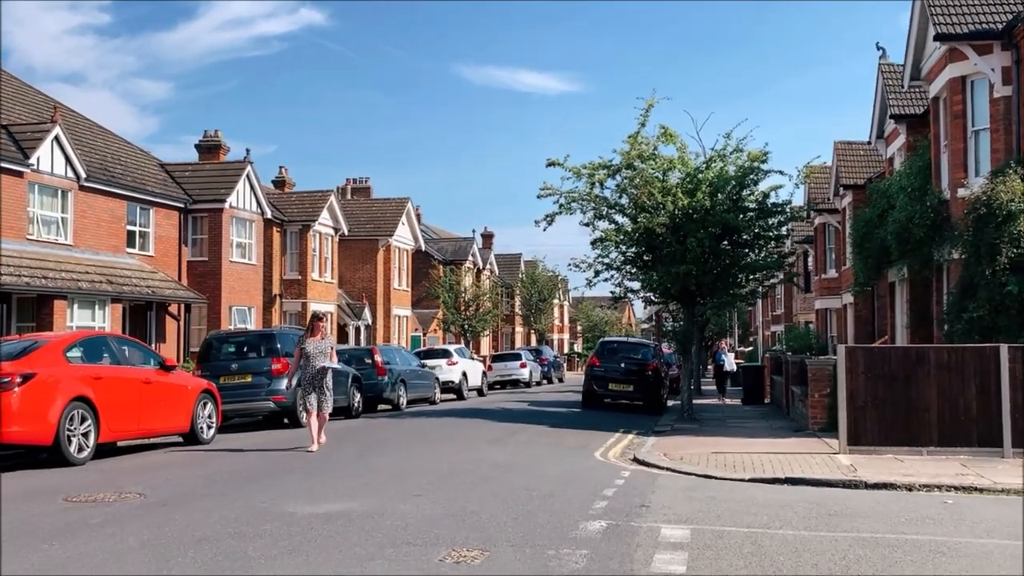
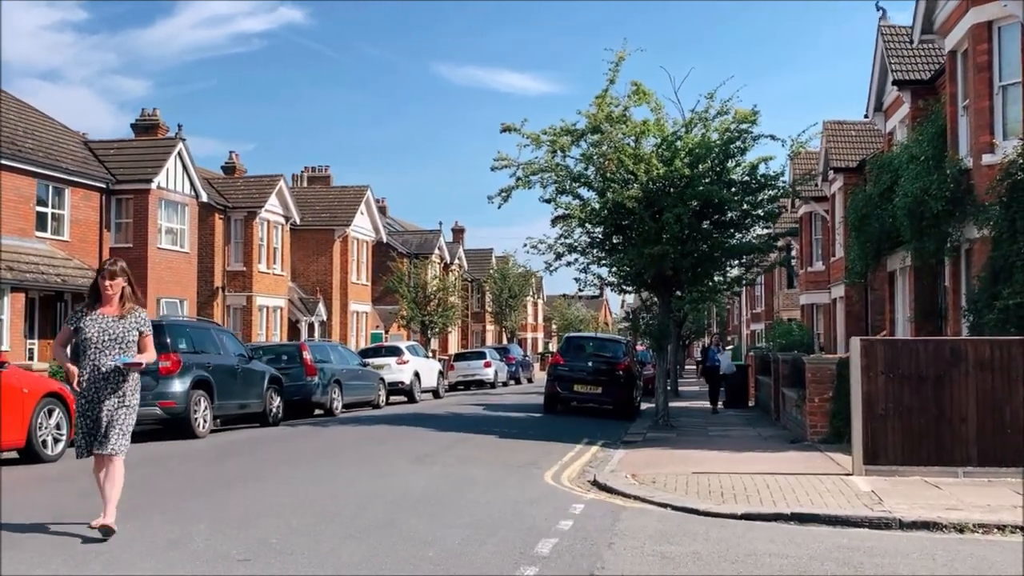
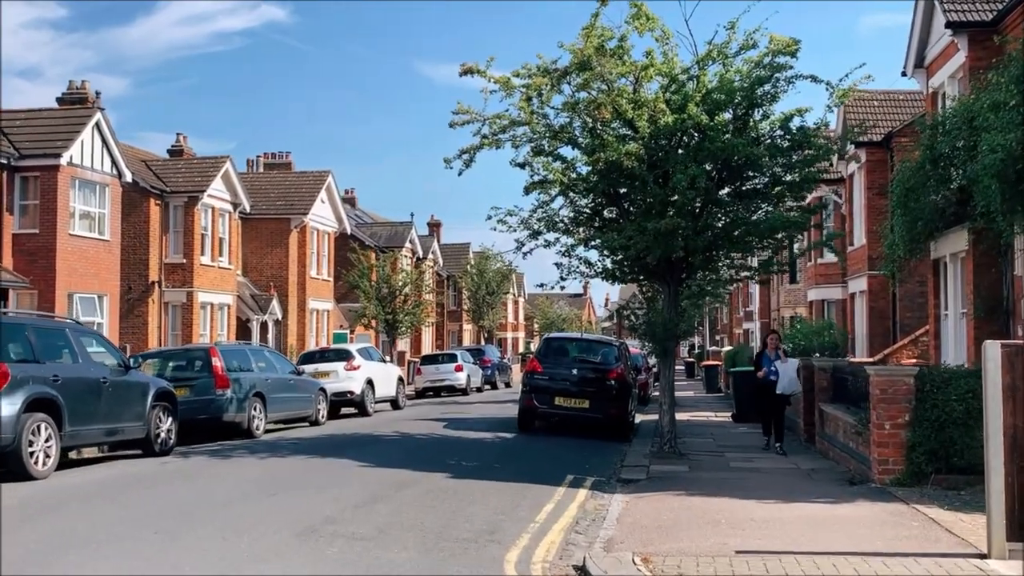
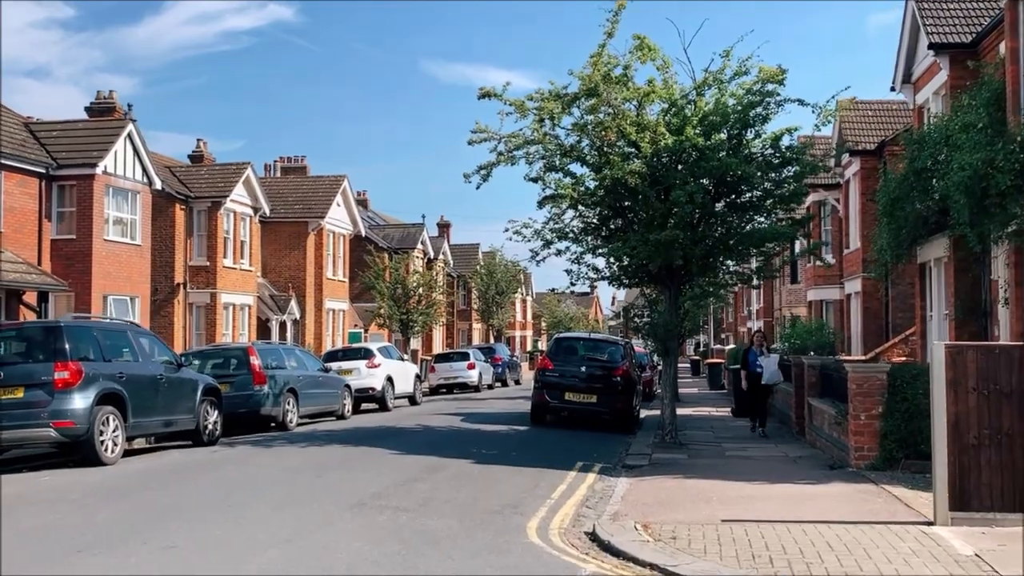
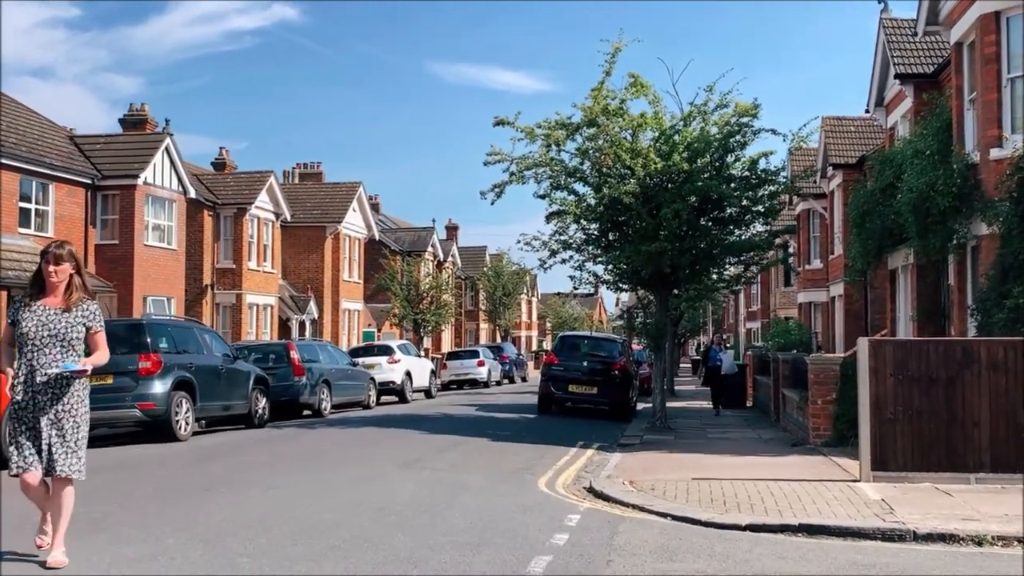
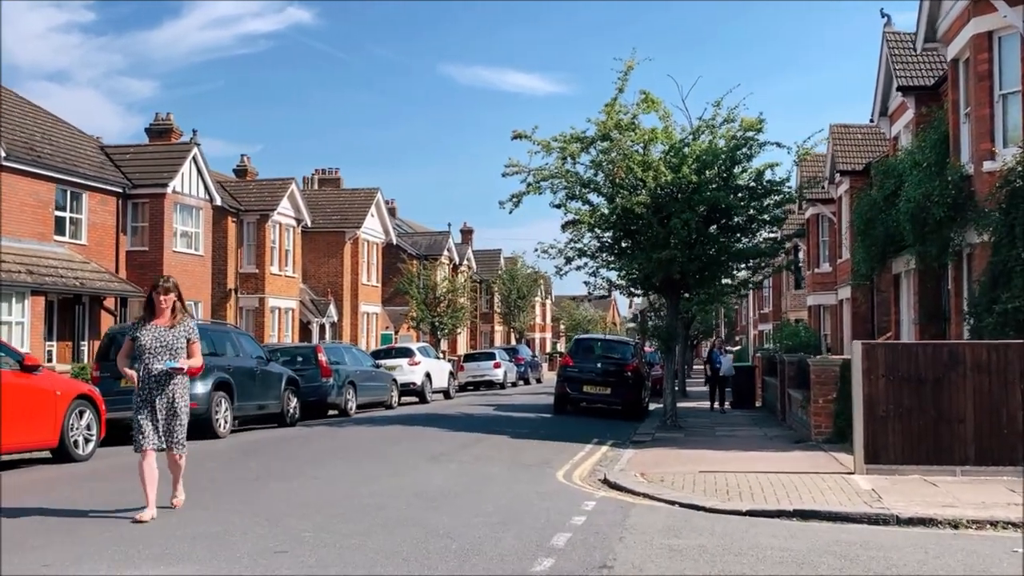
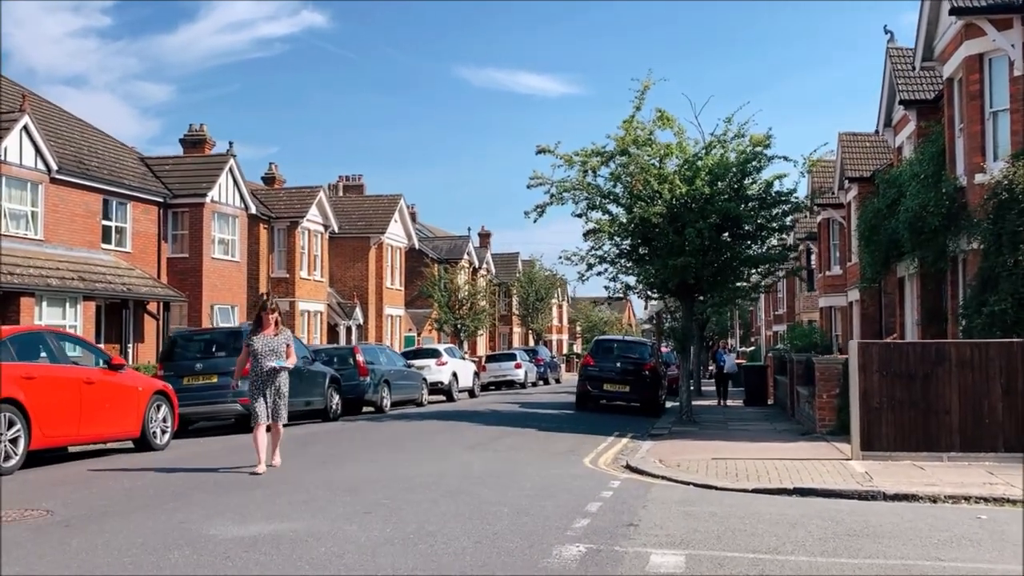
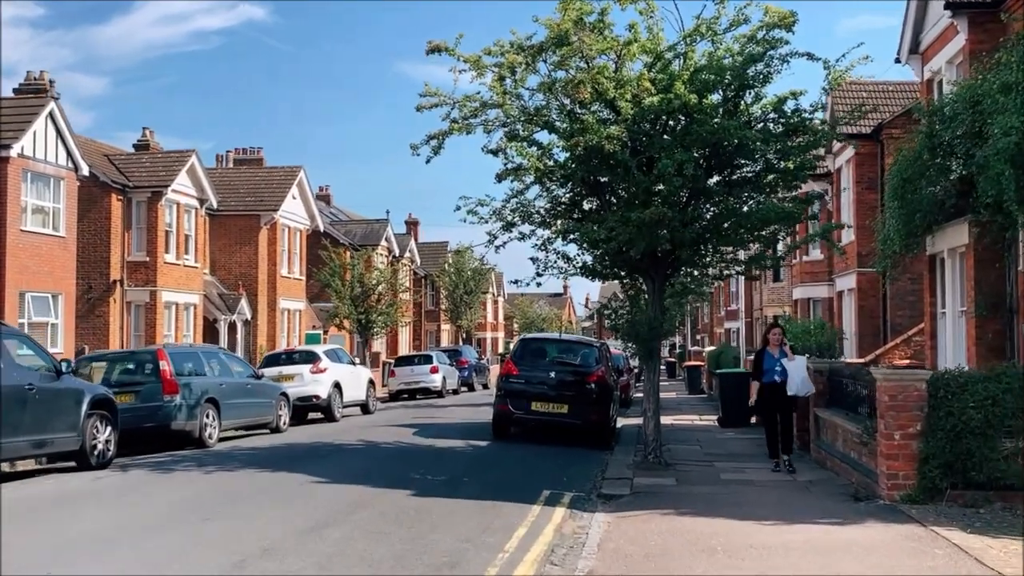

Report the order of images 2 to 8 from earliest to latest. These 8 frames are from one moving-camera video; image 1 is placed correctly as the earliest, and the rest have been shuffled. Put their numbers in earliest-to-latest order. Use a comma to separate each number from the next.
7, 6, 2, 5, 4, 3, 8
